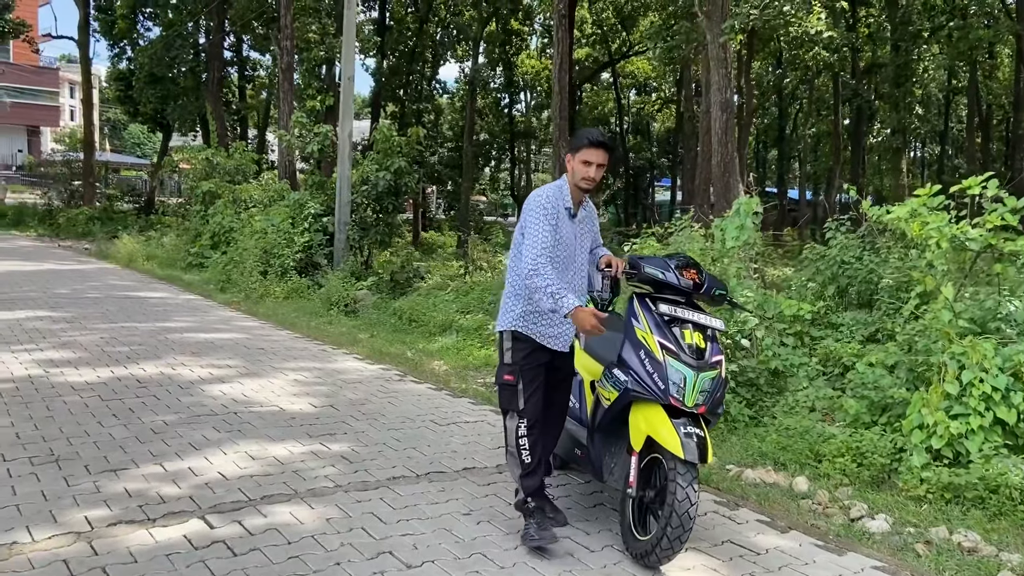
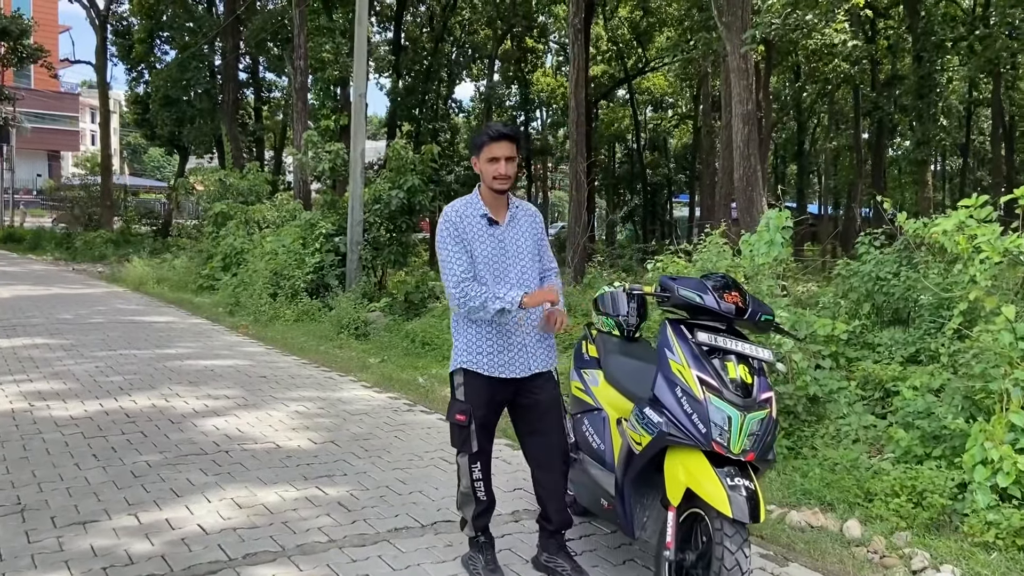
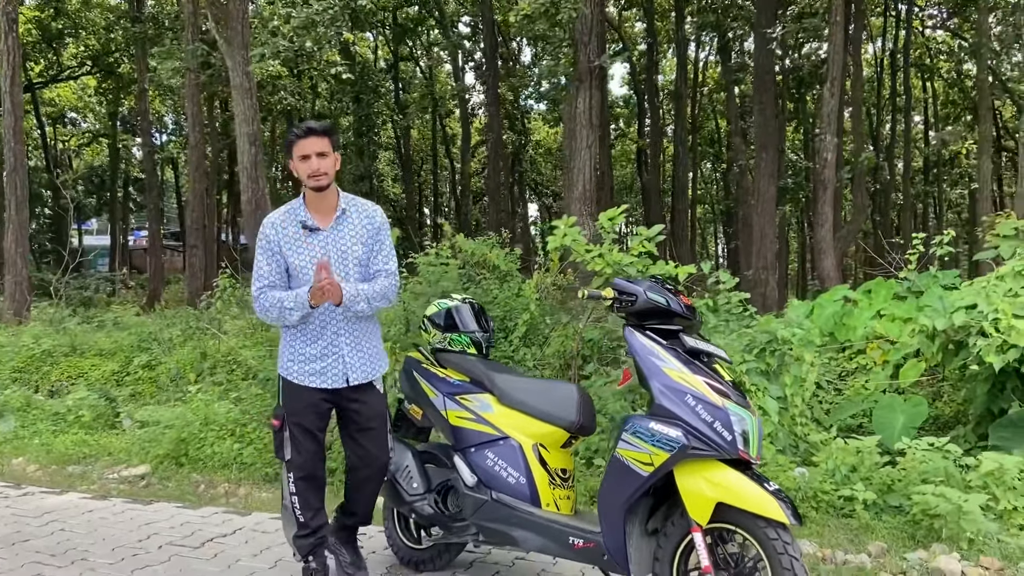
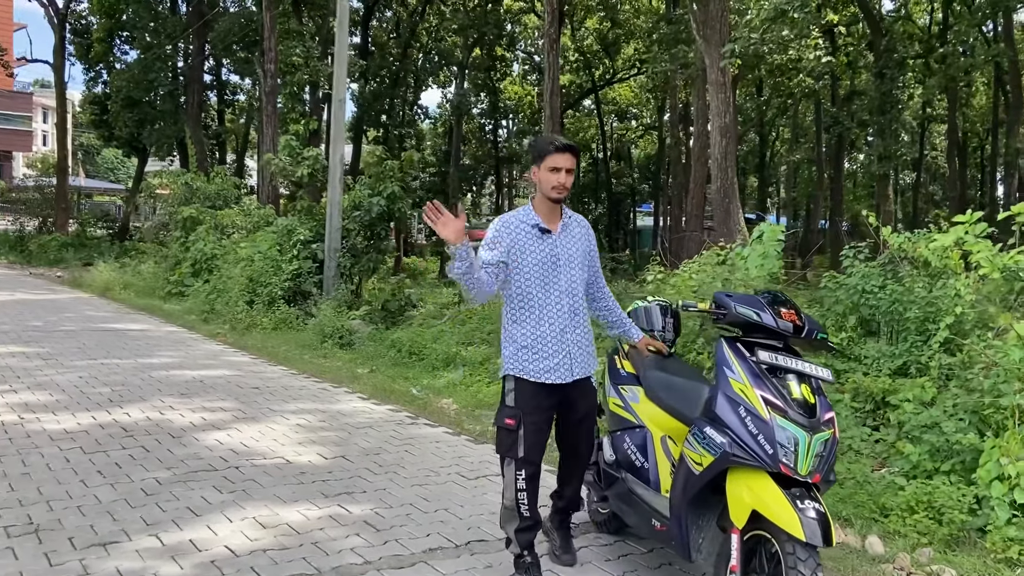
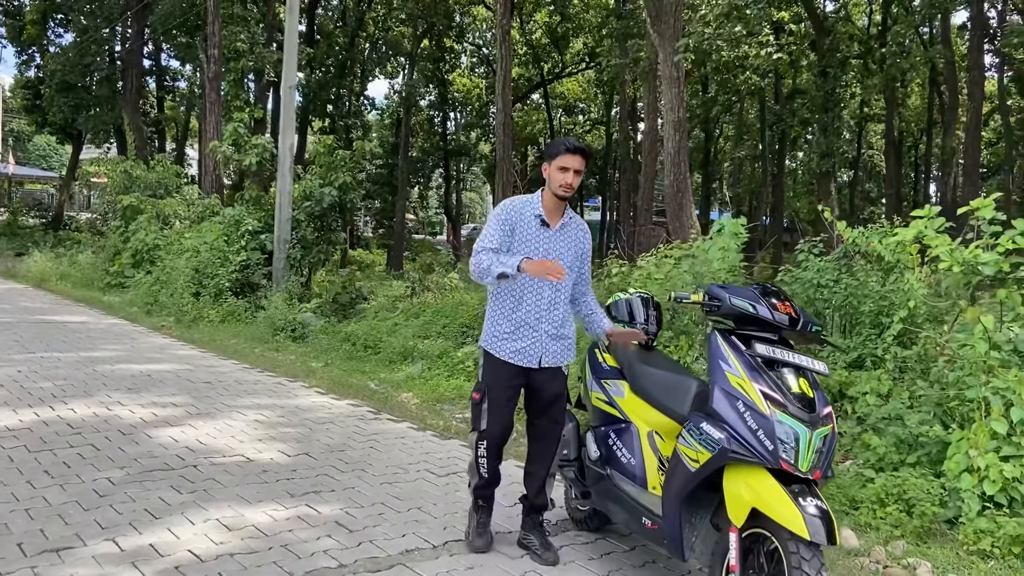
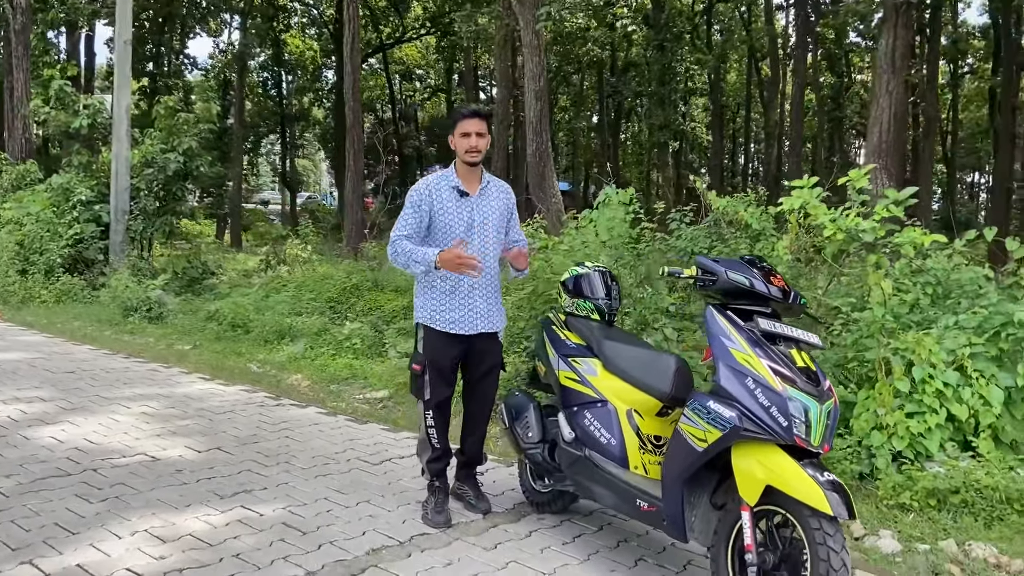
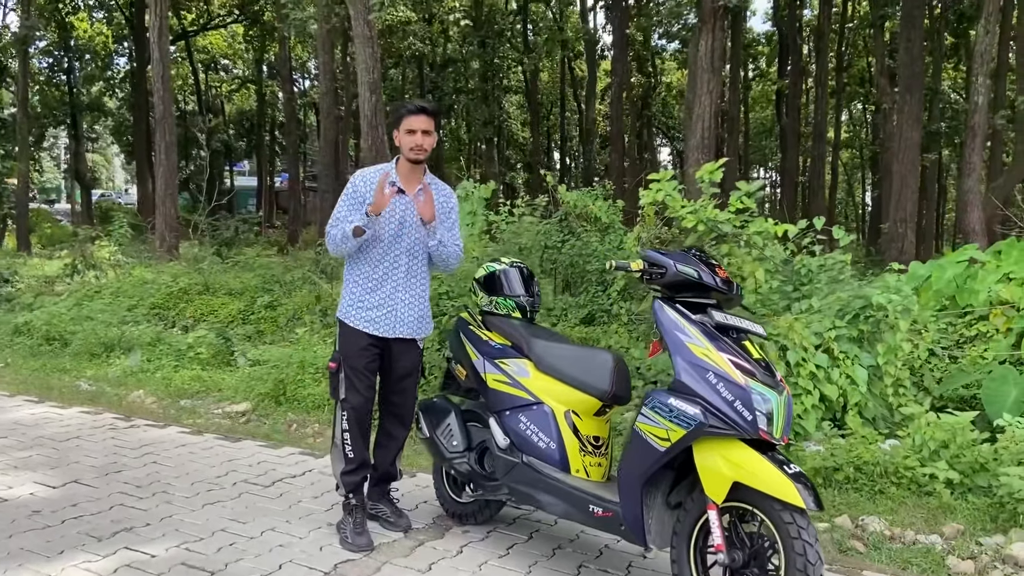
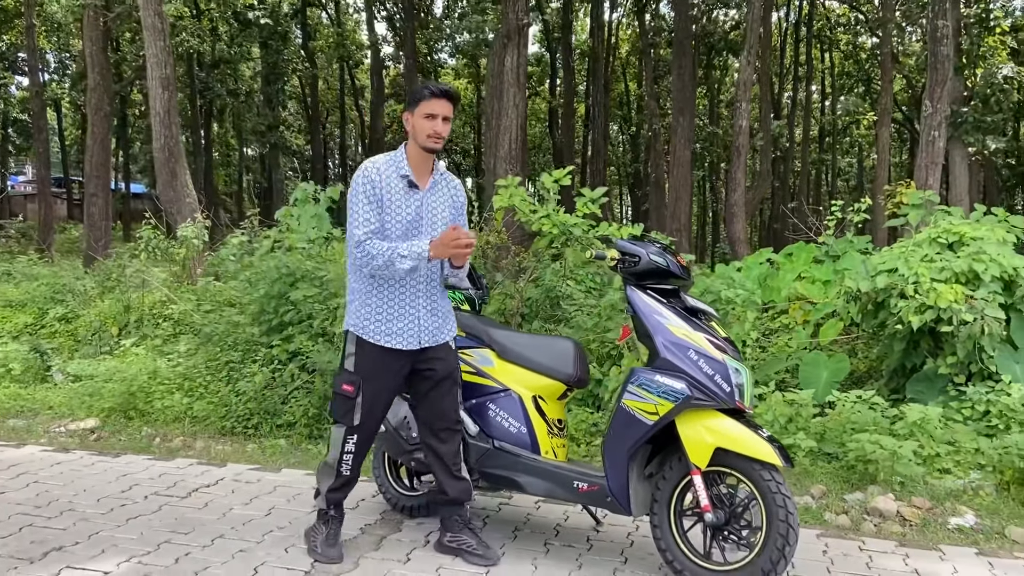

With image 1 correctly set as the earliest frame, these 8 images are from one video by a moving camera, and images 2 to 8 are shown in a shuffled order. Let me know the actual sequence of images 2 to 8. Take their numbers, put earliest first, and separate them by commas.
2, 4, 5, 6, 7, 3, 8
